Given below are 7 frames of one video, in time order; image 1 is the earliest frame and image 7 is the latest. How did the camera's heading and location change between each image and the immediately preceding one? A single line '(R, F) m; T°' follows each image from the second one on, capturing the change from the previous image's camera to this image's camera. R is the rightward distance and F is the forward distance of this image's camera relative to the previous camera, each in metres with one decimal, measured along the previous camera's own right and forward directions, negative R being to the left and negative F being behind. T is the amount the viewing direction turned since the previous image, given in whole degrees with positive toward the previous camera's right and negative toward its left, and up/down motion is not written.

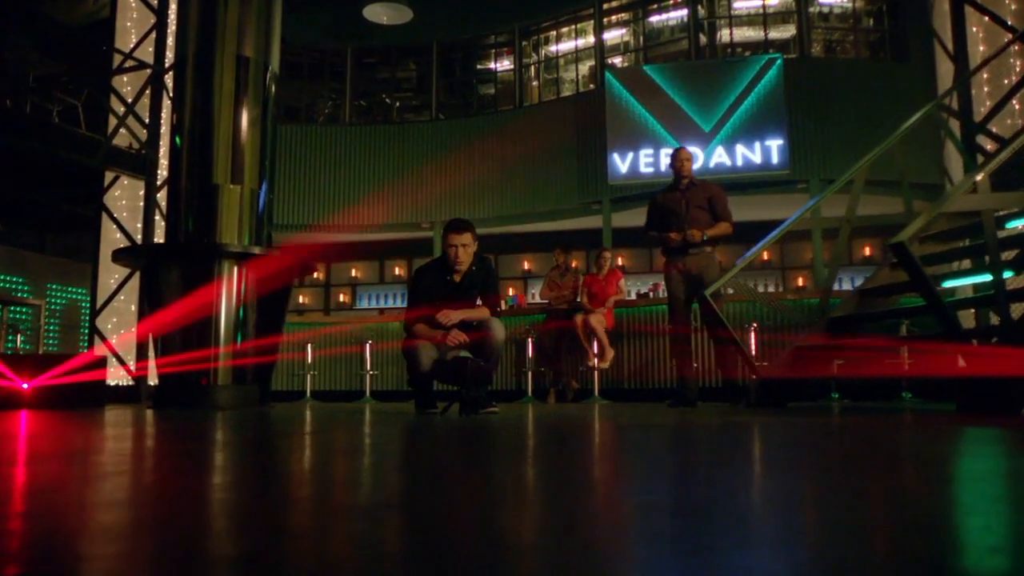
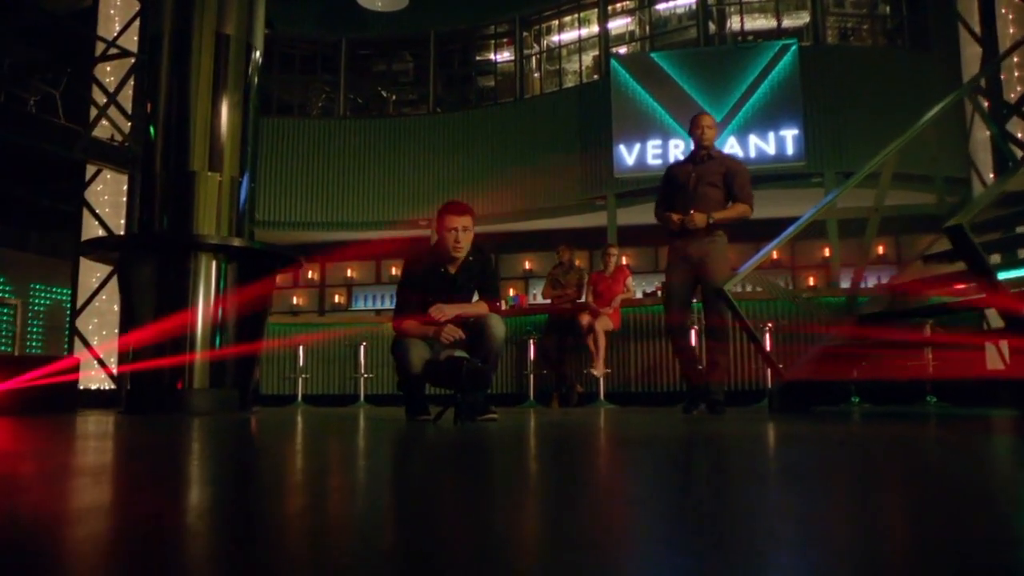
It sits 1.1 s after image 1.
(0.0, +0.3) m; 0°
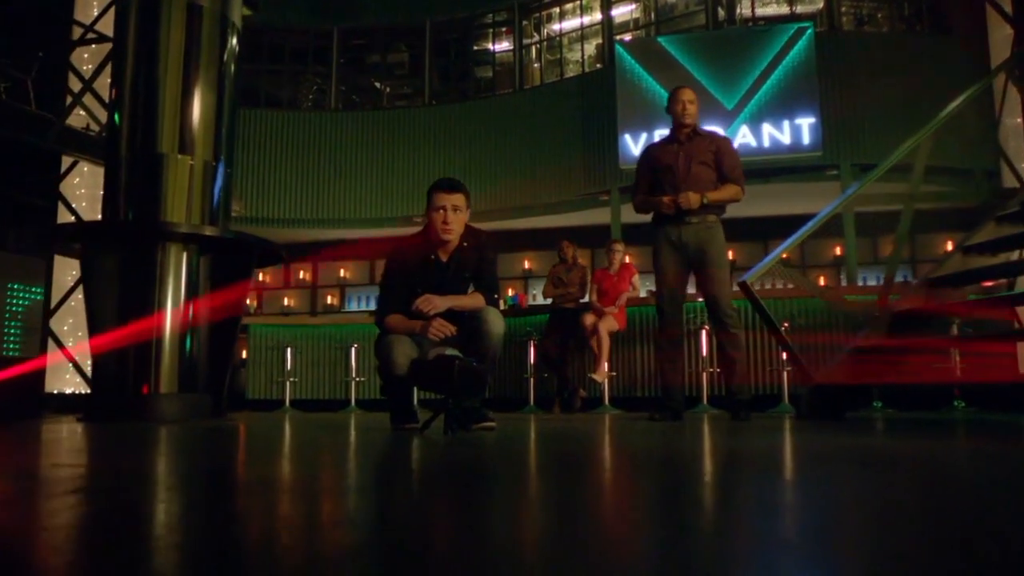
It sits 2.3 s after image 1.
(0.0, +0.4) m; 0°
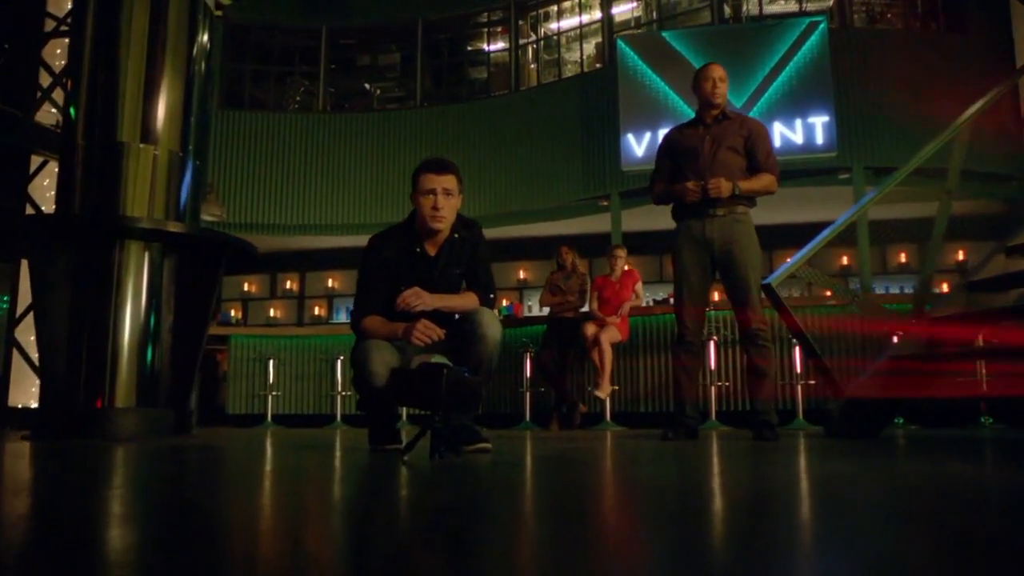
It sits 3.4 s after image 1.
(0.0, +0.4) m; 0°
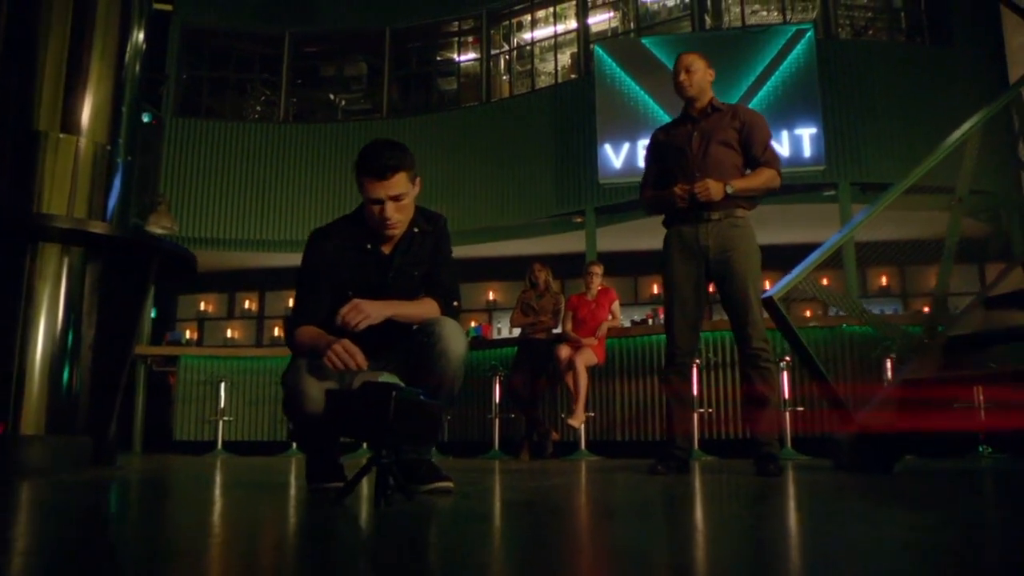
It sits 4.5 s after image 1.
(0.0, +0.4) m; +2°
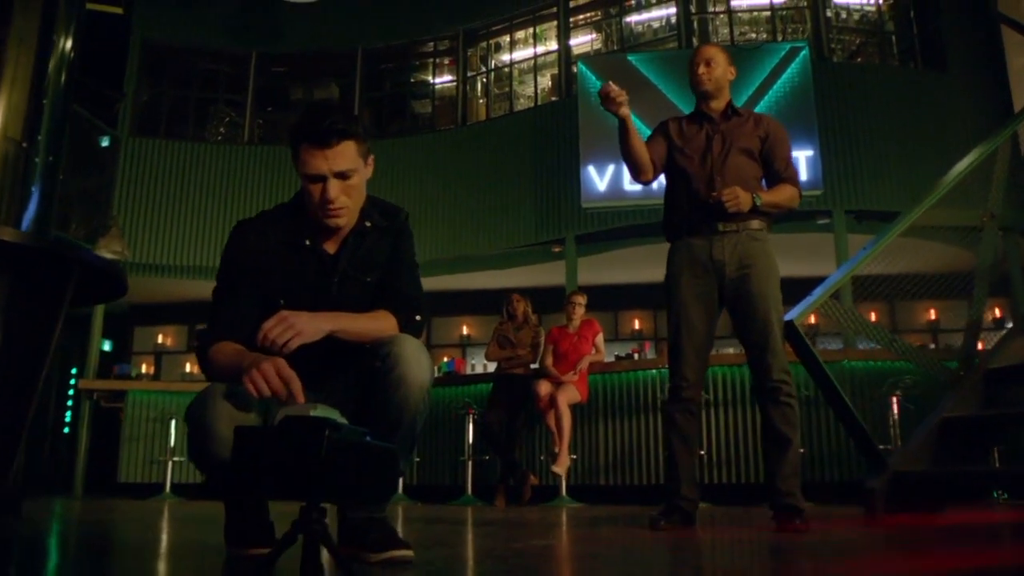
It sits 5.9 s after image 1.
(0.0, +0.4) m; +2°
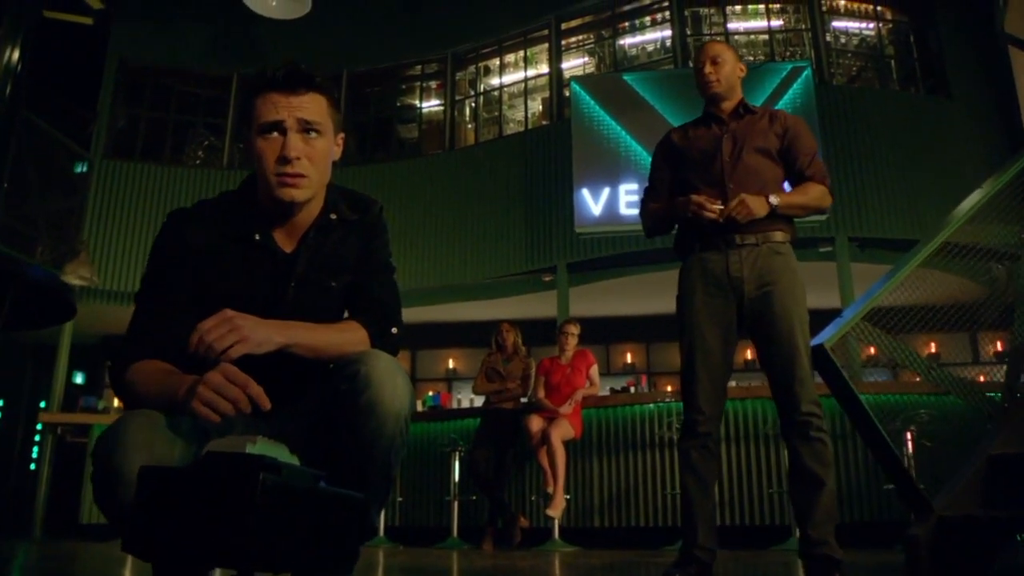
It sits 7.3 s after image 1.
(0.0, +0.3) m; +1°
